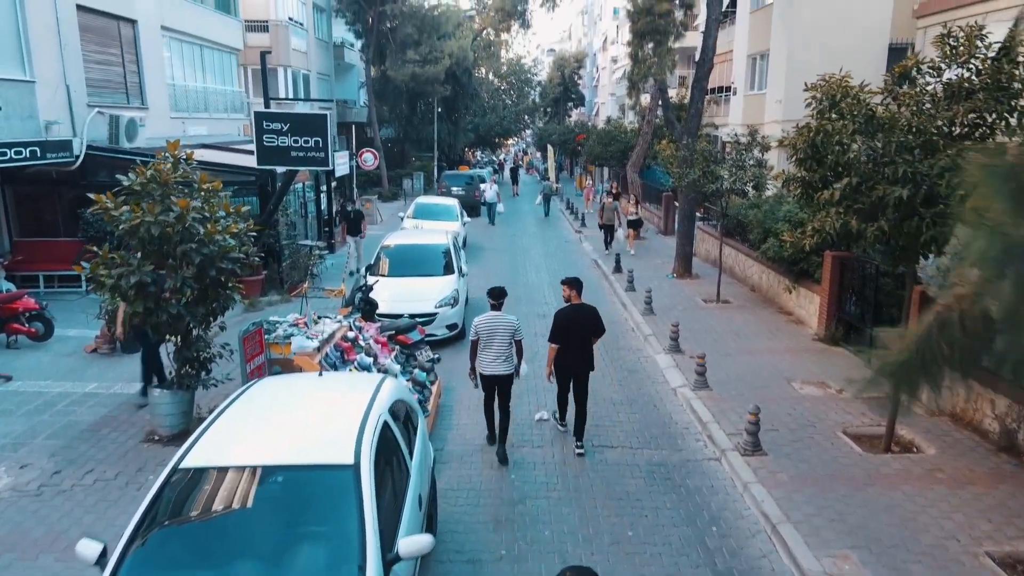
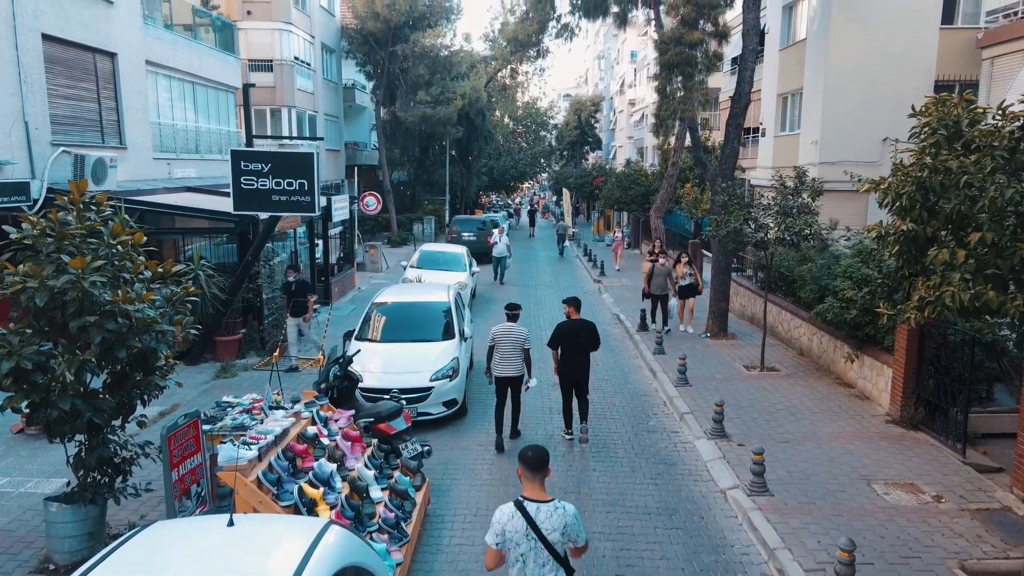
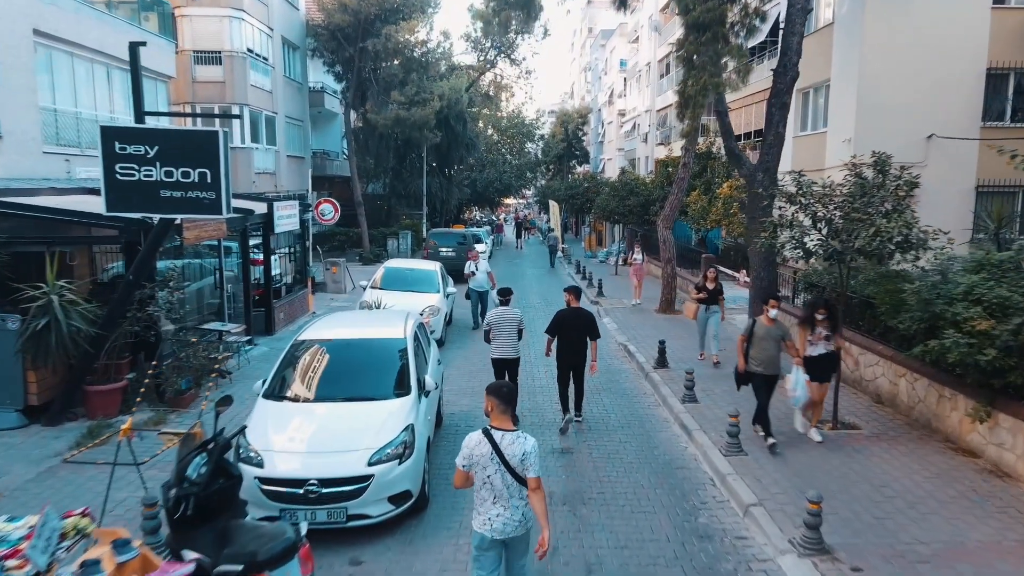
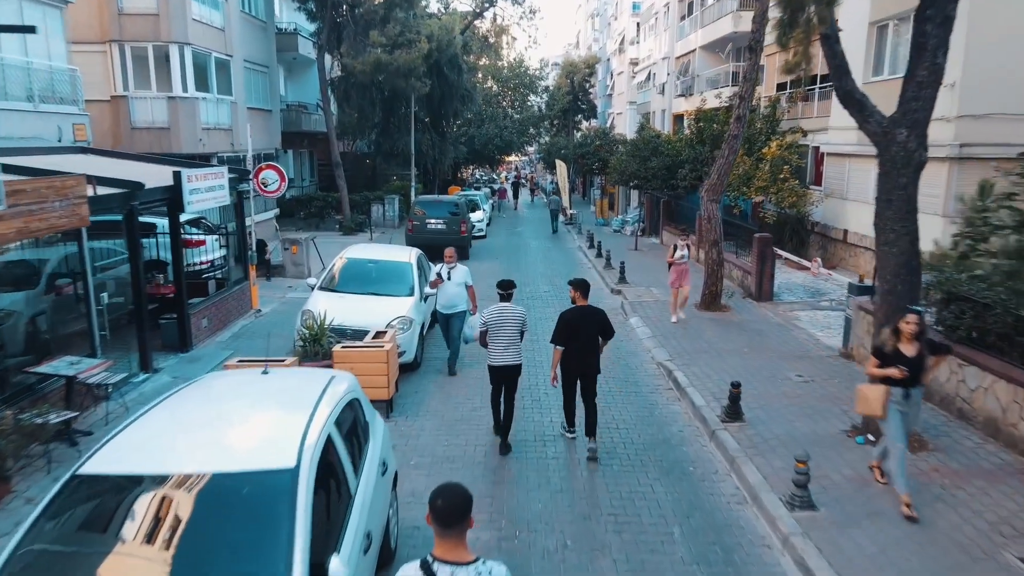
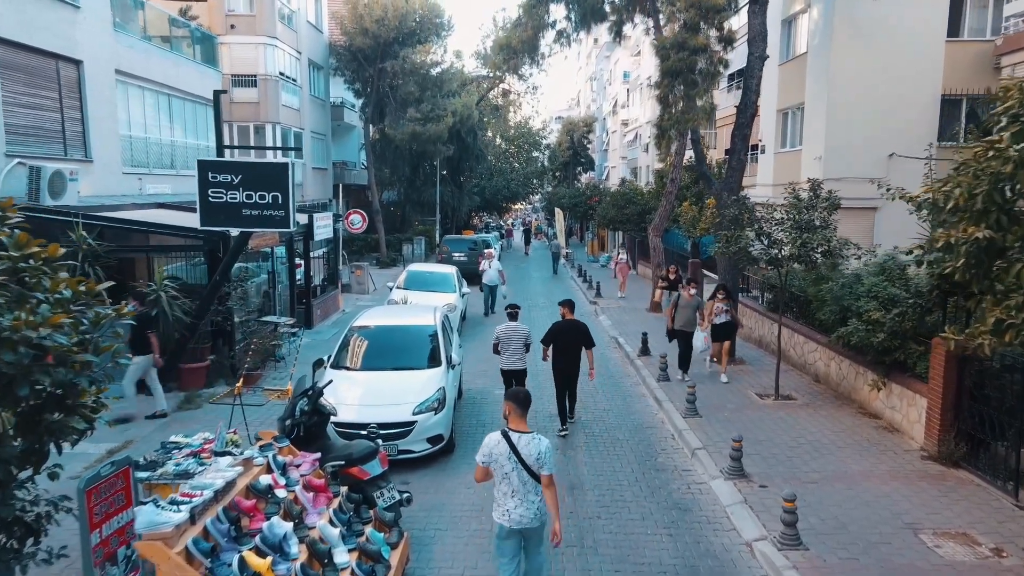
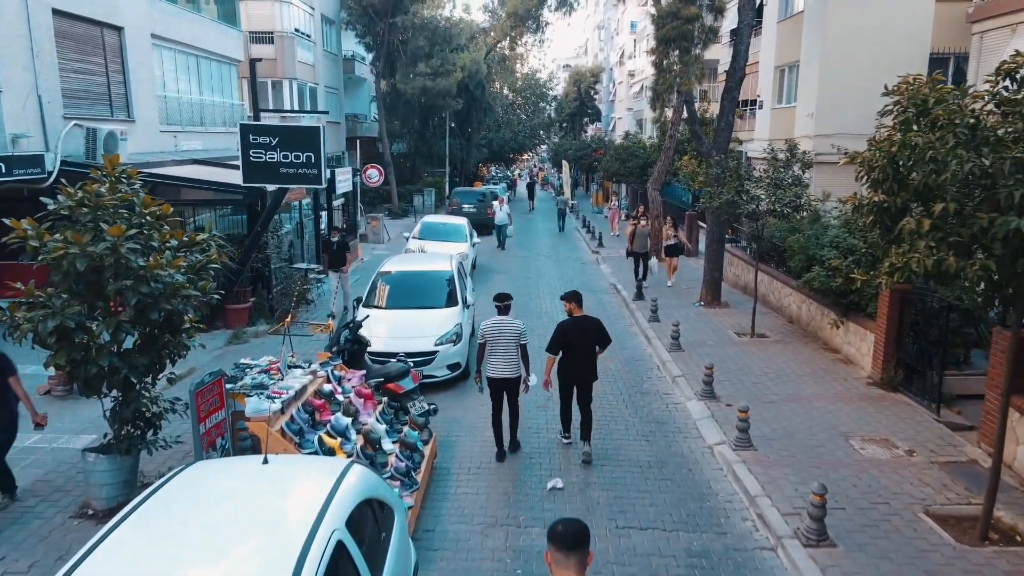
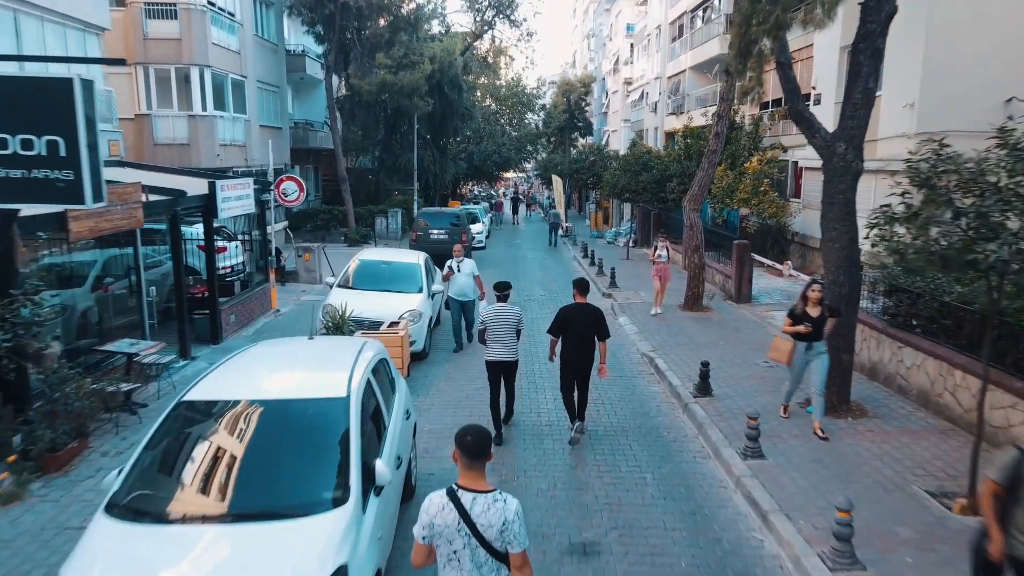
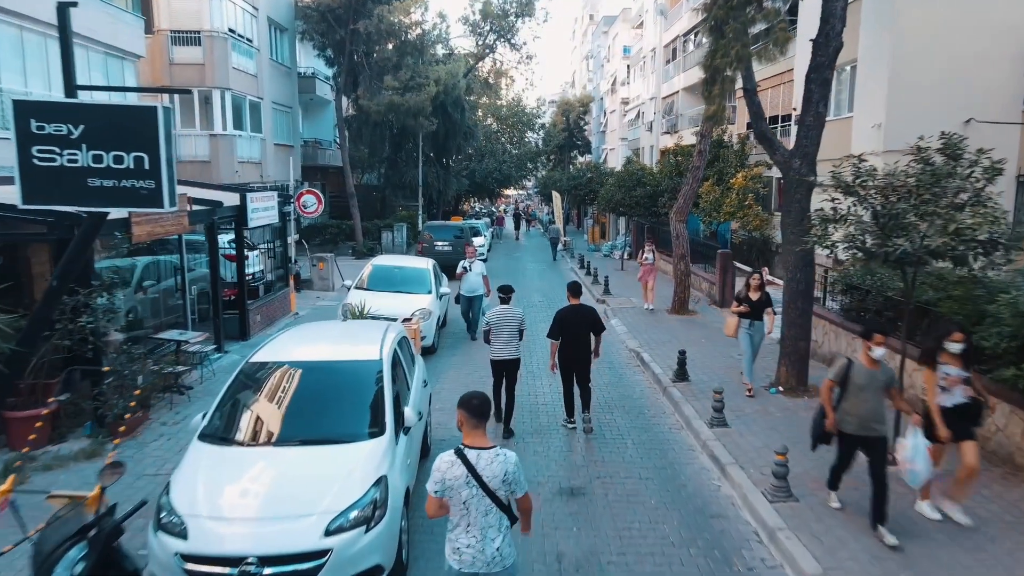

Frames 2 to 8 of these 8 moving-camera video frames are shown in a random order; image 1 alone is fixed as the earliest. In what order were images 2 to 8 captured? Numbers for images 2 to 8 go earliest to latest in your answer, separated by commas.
6, 2, 5, 3, 8, 7, 4
